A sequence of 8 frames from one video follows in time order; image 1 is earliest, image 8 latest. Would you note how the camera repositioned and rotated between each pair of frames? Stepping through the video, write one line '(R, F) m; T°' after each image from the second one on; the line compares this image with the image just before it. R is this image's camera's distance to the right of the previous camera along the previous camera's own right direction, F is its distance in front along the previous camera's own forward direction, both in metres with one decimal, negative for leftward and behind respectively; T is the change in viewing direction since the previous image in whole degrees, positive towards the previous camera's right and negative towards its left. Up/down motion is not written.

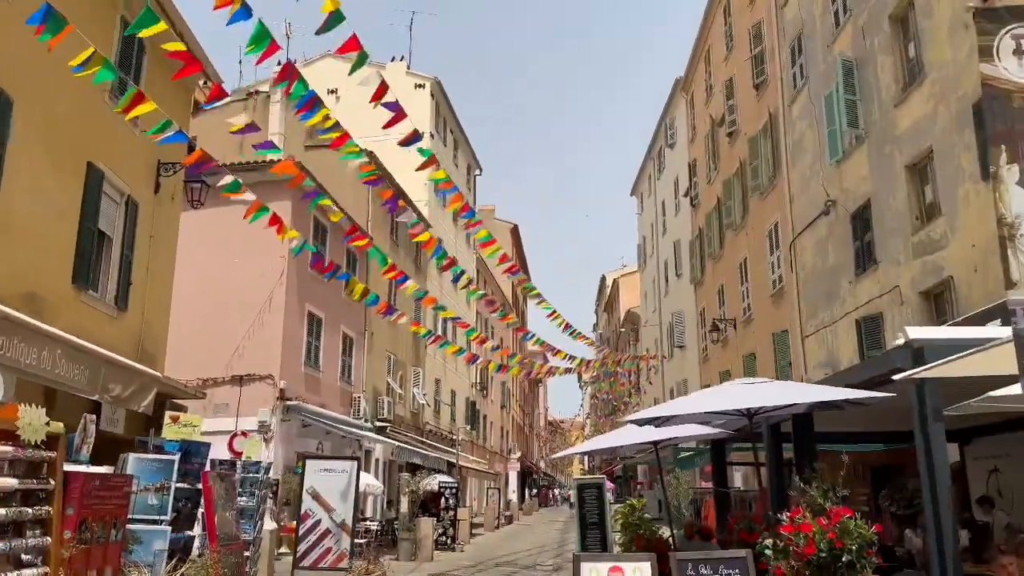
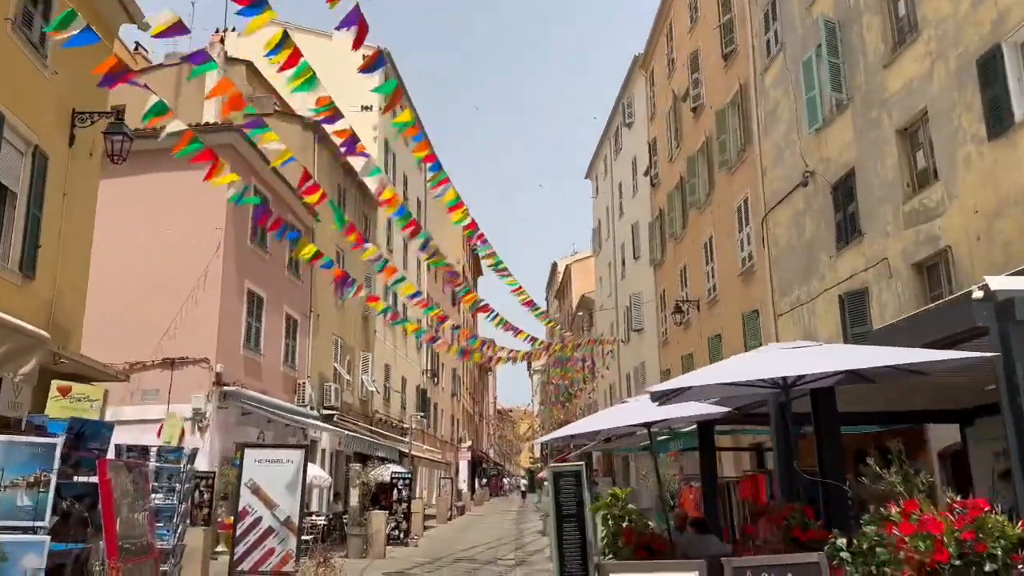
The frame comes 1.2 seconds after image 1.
(-0.3, +1.2) m; +4°
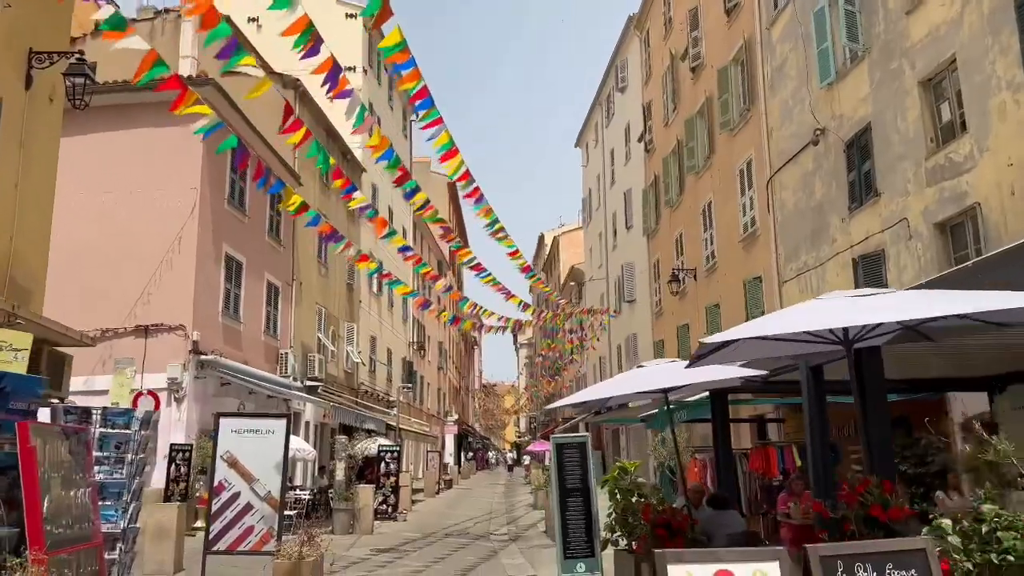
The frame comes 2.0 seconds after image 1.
(-0.2, +0.8) m; +1°
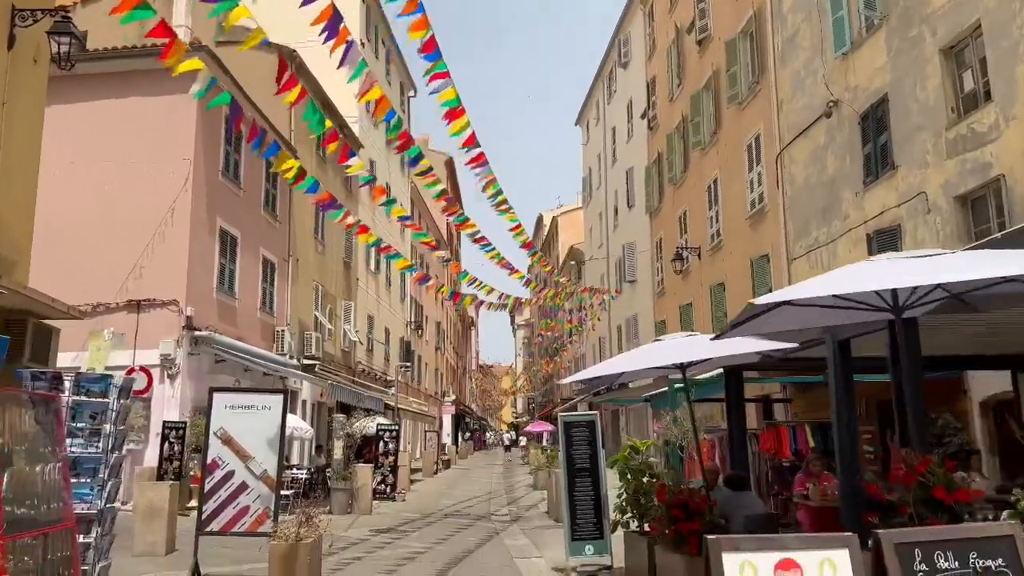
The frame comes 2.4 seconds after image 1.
(-0.1, +0.4) m; 0°
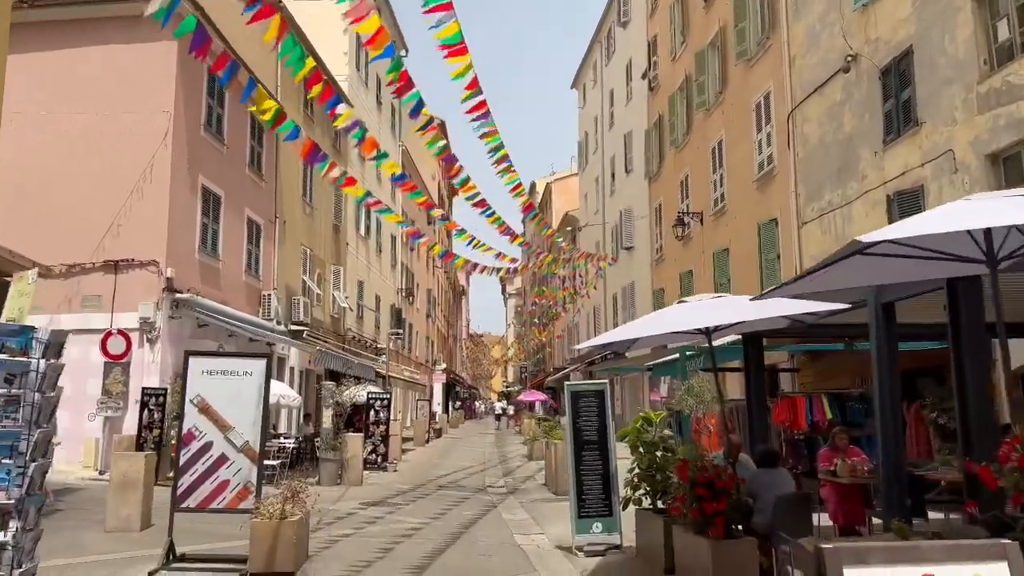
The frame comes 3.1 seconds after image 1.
(-0.1, +0.7) m; +1°
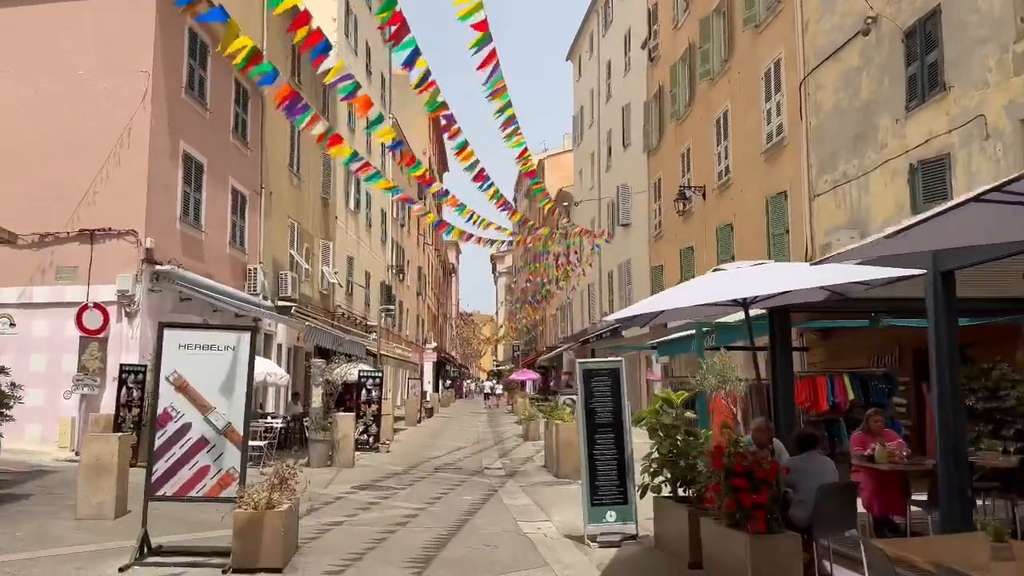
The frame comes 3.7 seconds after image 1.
(-0.2, +0.7) m; +1°
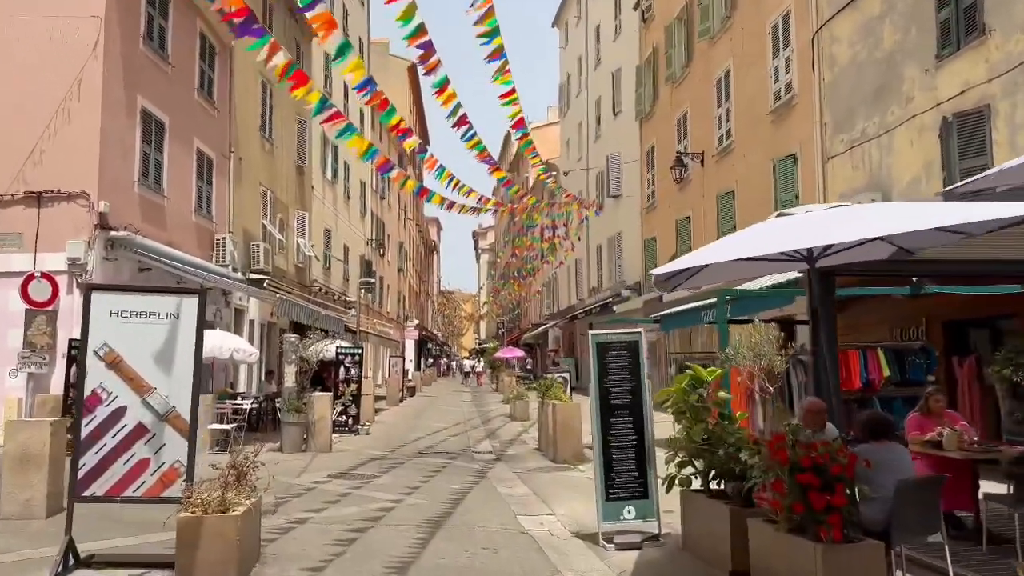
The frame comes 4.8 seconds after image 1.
(-0.2, +1.1) m; +1°
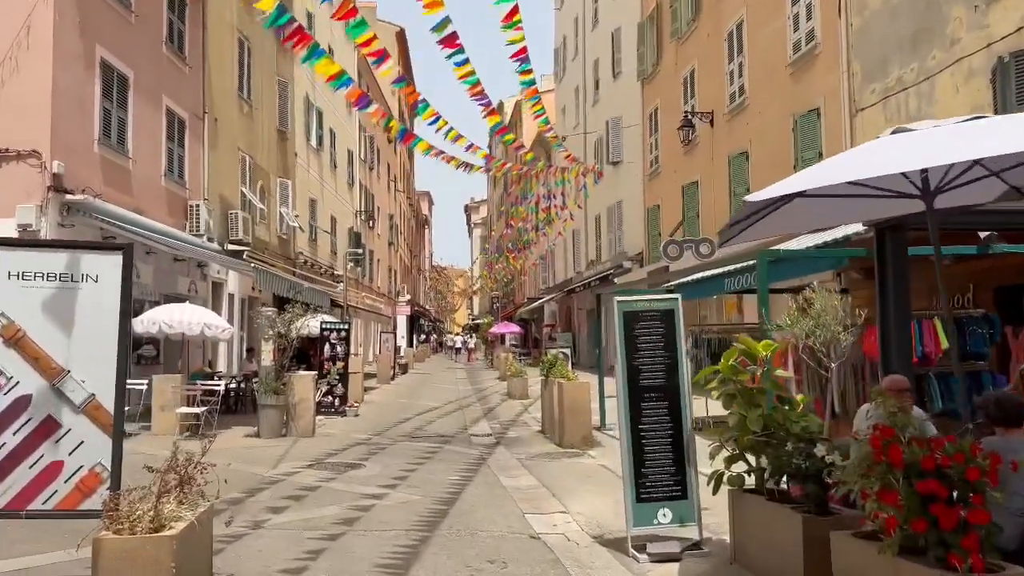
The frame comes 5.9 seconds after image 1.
(-0.1, +1.1) m; +1°
